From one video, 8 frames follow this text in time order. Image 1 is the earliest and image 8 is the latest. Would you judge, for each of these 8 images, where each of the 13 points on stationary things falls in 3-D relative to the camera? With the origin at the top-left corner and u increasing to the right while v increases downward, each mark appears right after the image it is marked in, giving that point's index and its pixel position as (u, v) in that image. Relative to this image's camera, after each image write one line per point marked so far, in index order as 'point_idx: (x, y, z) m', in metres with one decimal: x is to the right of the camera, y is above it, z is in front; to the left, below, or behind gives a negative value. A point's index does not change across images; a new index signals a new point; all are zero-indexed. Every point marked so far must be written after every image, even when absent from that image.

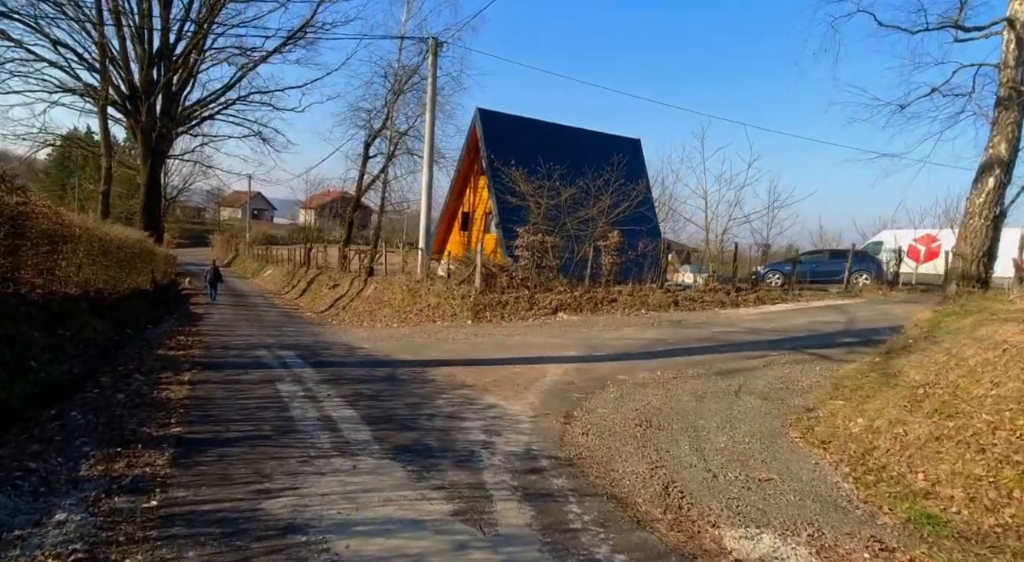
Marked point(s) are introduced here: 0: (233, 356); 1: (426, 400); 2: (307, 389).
0: (-4.7, -1.3, +11.4) m
1: (-1.0, -1.5, +8.1) m
2: (-2.6, -1.4, +8.5) m
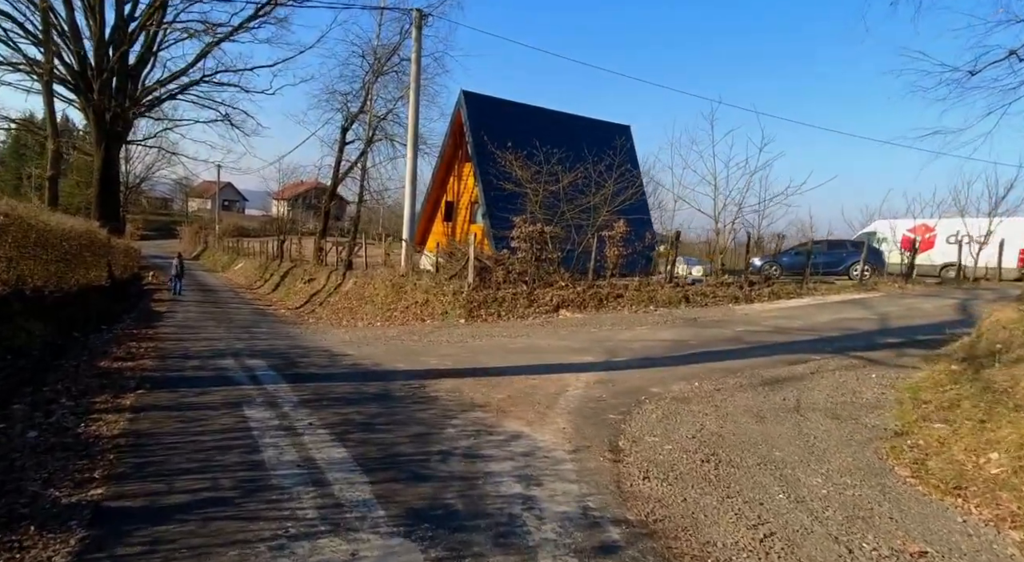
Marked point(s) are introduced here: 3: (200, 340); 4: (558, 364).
0: (-4.5, -1.3, +9.6) m
1: (-0.8, -1.4, +6.5) m
2: (-2.3, -1.4, +6.8) m
3: (-6.1, -1.2, +13.3) m
4: (+0.7, -1.3, +10.8) m
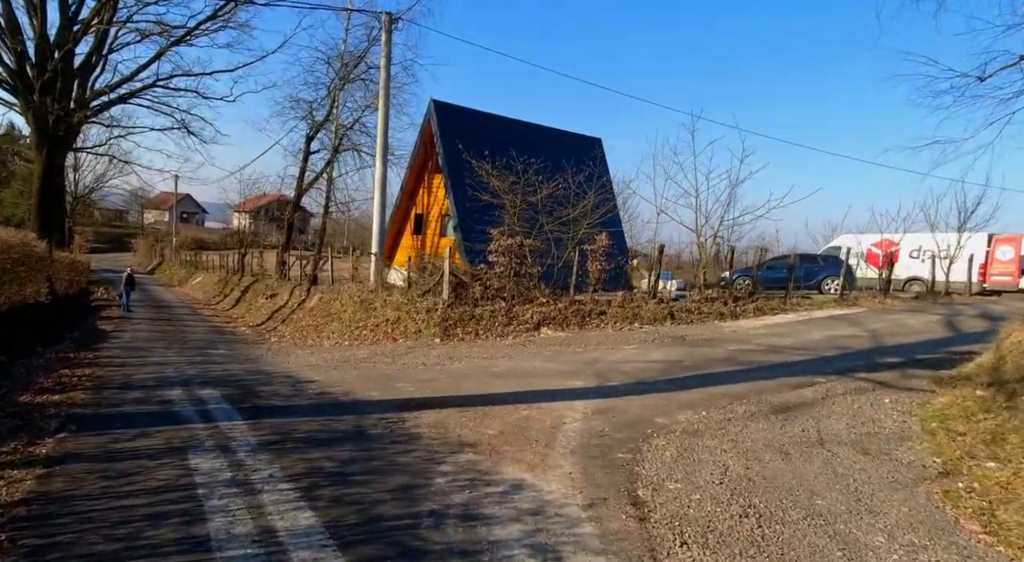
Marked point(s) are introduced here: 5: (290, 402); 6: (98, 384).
0: (-4.7, -1.5, +8.4) m
1: (-0.7, -1.6, +5.5) m
2: (-2.3, -1.6, +5.7) m
3: (-6.5, -1.5, +12.0) m
4: (+0.5, -1.6, +9.9) m
5: (-2.9, -1.6, +8.8) m
6: (-5.9, -1.5, +9.6) m
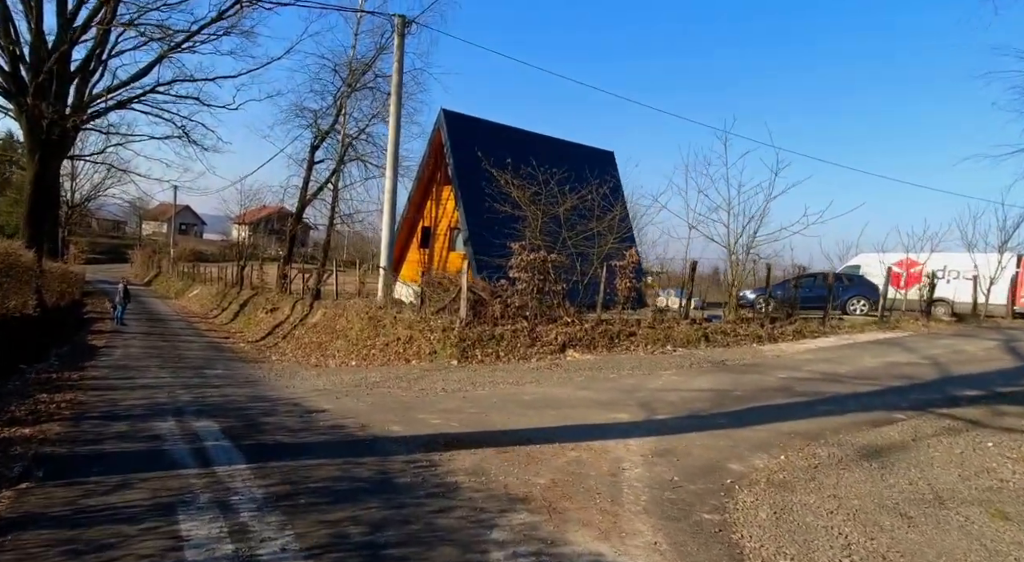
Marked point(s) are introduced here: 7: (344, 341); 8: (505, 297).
0: (-4.2, -1.7, +7.2) m
1: (-0.2, -1.8, +4.3) m
2: (-1.8, -1.7, +4.5) m
3: (-6.0, -1.7, +10.8) m
4: (+1.0, -1.8, +8.7) m
5: (-2.4, -1.8, +7.6) m
6: (-5.4, -1.6, +8.4) m
7: (-4.7, -1.7, +18.9) m
8: (-0.2, -0.4, +14.9) m
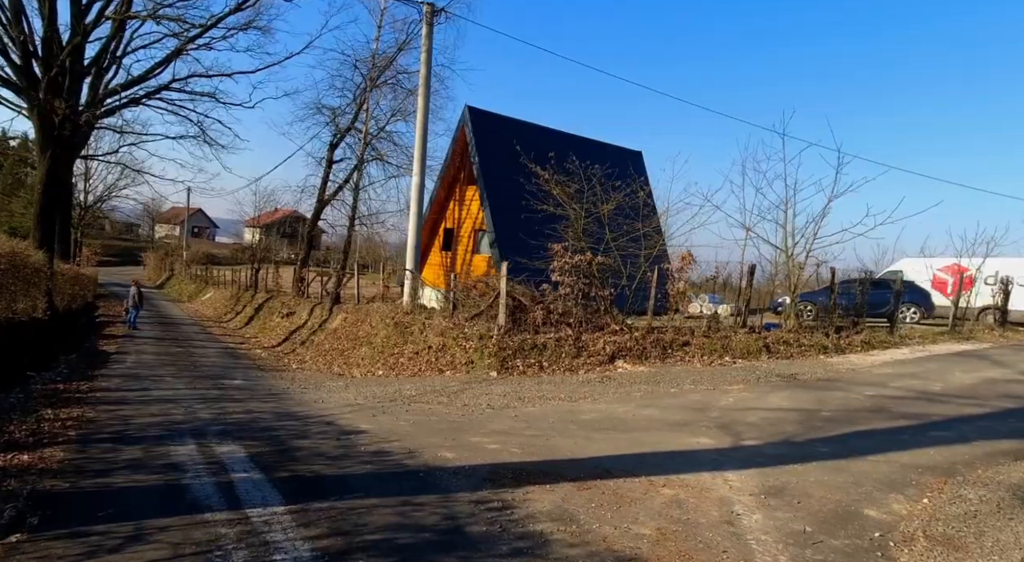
0: (-3.4, -1.7, +6.1) m
1: (+0.5, -1.8, +3.1) m
2: (-1.1, -1.7, +3.3) m
3: (-5.2, -1.8, +9.7) m
4: (+1.8, -1.9, +7.5) m
5: (-1.6, -1.8, +6.5) m
6: (-4.6, -1.7, +7.3) m
7: (-3.8, -1.7, +17.8) m
8: (+0.7, -0.4, +13.8) m
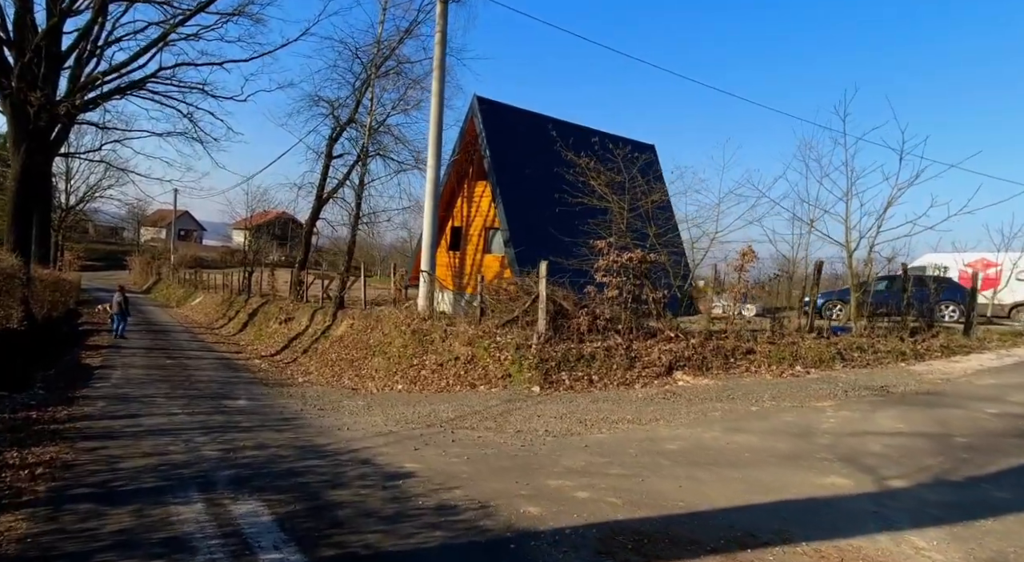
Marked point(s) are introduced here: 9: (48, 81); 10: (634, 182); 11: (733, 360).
0: (-2.6, -1.8, +4.4) m
1: (+1.4, -1.8, +1.5) m
2: (-0.2, -1.7, +1.7) m
3: (-4.4, -1.9, +8.1) m
4: (+2.6, -1.9, +5.9) m
5: (-0.8, -1.9, +4.8) m
6: (-3.7, -1.8, +5.6) m
7: (-3.1, -1.8, +16.1) m
8: (+1.4, -0.5, +12.2) m
9: (-13.4, +5.7, +19.6) m
10: (+2.5, +2.0, +13.9) m
11: (+3.9, -1.4, +11.7) m
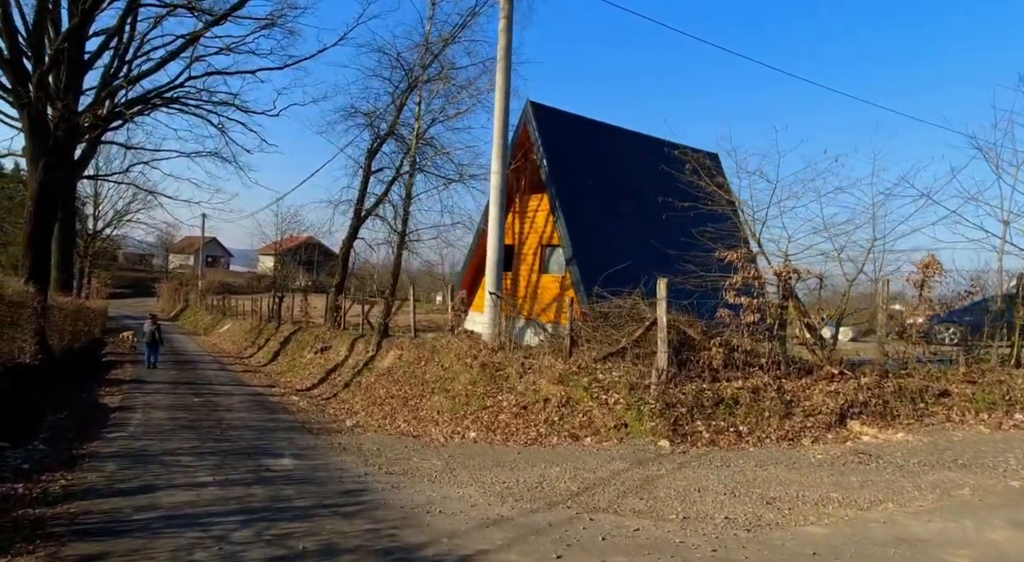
0: (-1.2, -1.9, +1.9) m
1: (+2.6, -1.7, -1.1) m
2: (+1.1, -1.7, -0.9) m
3: (-2.9, -2.1, +5.6) m
4: (+4.0, -2.0, +3.2) m
5: (+0.6, -1.9, +2.2) m
6: (-2.4, -1.9, +3.1) m
7: (-1.4, -2.3, +13.6) m
8: (+3.0, -0.8, +9.5) m
9: (-11.6, +5.0, +17.6) m
10: (+4.1, +1.7, +11.3) m
11: (+5.5, -1.6, +9.0) m
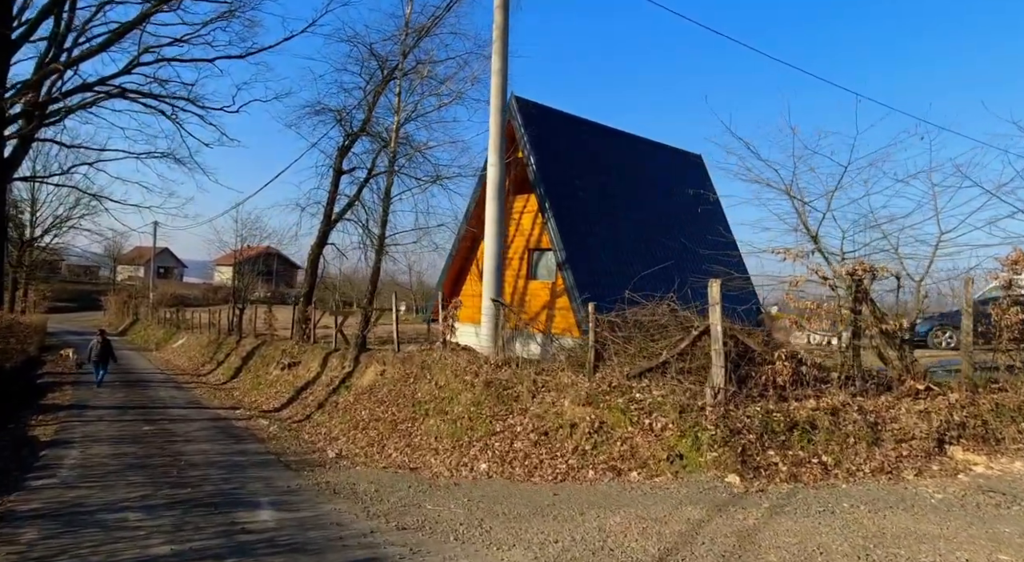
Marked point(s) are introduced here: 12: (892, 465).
0: (-0.4, -1.8, +0.2) m
1: (+3.6, -1.6, -2.6) m
2: (+2.0, -1.6, -2.5) m
3: (-2.3, -2.1, +3.7) m
4: (+4.7, -1.9, +1.8) m
5: (+1.4, -1.9, +0.6) m
6: (-1.6, -1.9, +1.3) m
7: (-1.2, -2.4, +11.9) m
8: (+3.4, -0.8, +8.1) m
9: (-11.7, +4.7, +15.4) m
10: (+4.3, +1.7, +9.9) m
11: (+5.9, -1.6, +7.6) m
12: (+3.9, -1.9, +7.1) m
